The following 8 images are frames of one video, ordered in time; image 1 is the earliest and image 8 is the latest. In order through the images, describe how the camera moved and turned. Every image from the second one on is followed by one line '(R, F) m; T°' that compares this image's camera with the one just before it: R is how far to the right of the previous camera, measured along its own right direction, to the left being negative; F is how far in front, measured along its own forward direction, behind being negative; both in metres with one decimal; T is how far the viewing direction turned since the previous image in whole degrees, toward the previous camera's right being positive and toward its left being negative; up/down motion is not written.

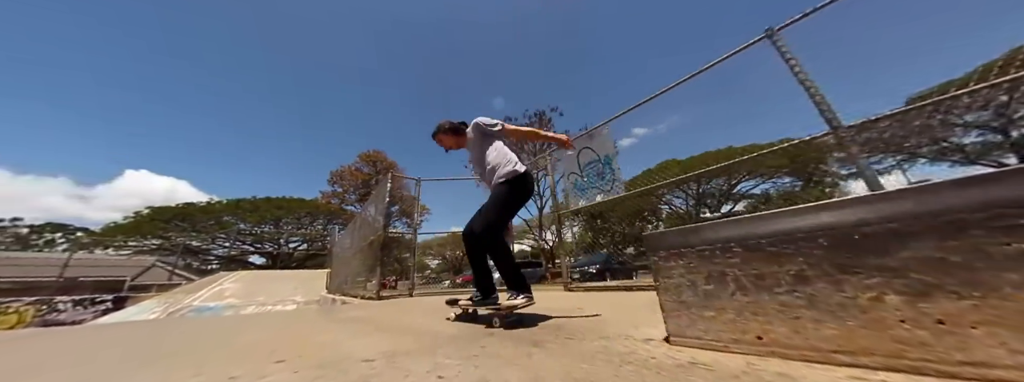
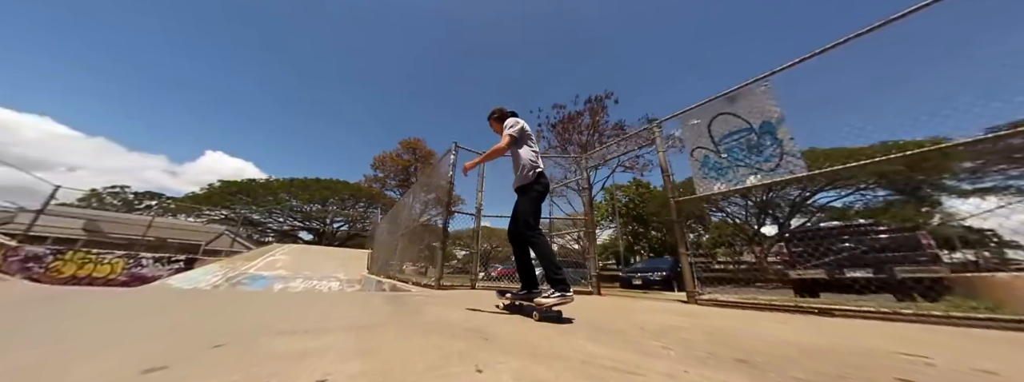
(-0.8, +0.8) m; -6°
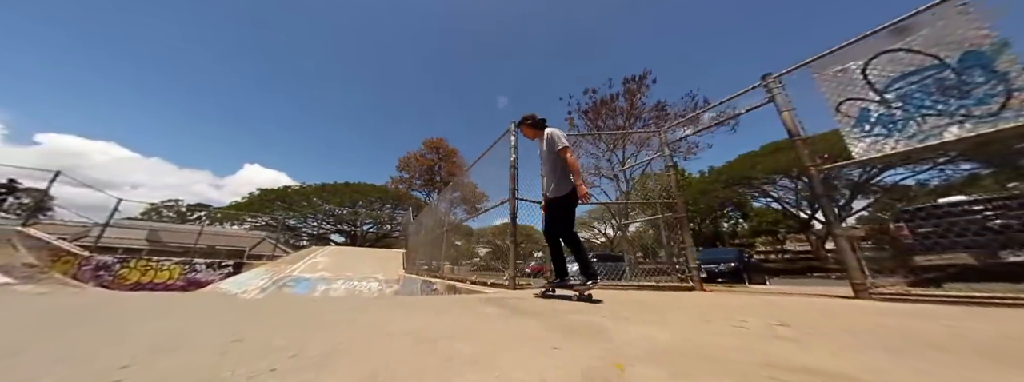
(-0.7, +0.5) m; -4°
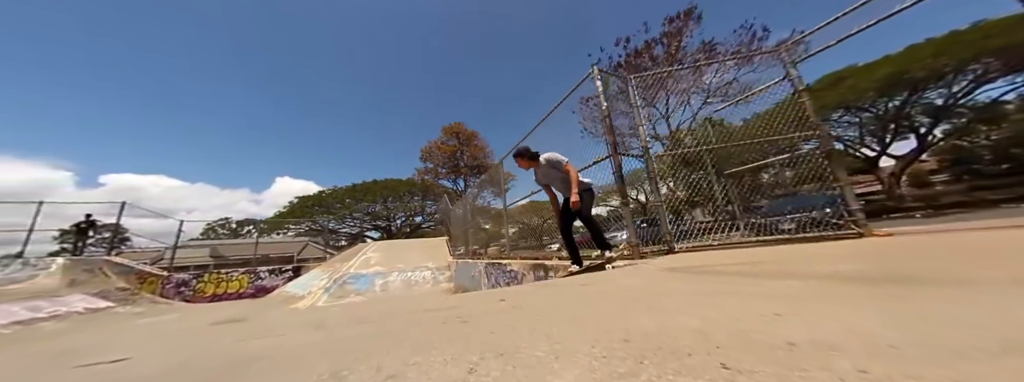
(-0.8, +0.4) m; -4°
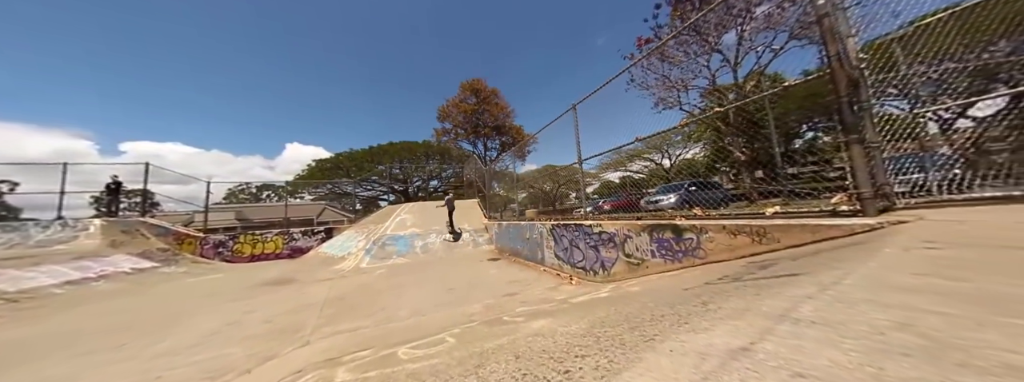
(-1.1, +0.6) m; -2°
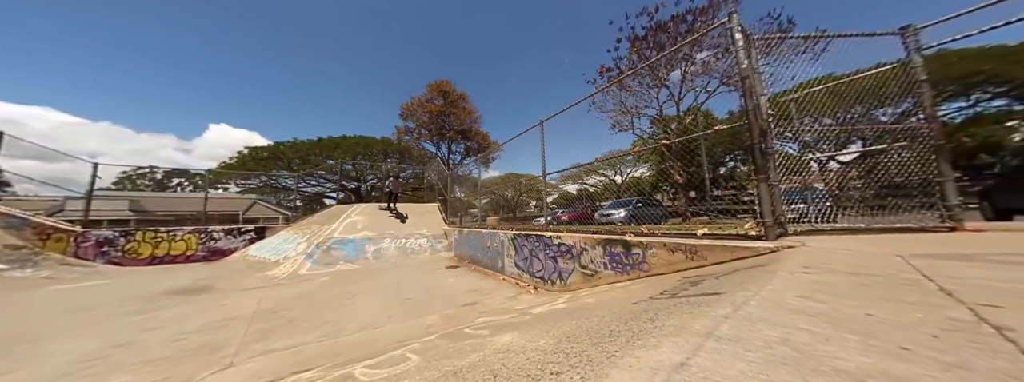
(-0.1, -0.1) m; +9°
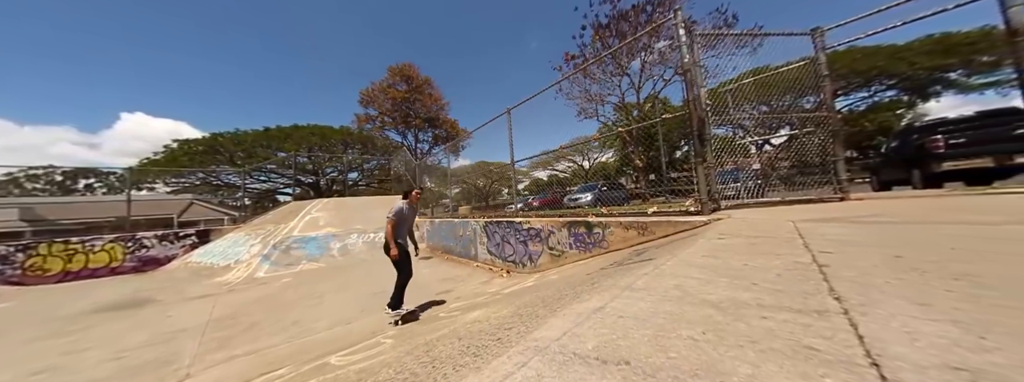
(0.0, -0.1) m; +6°
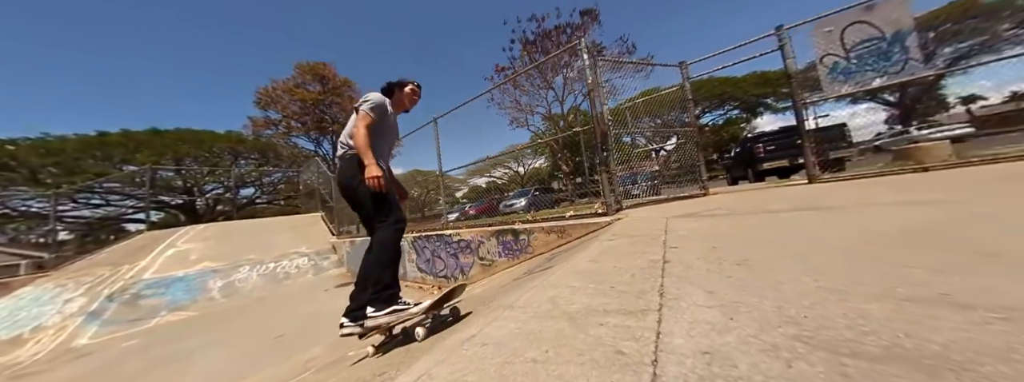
(+0.2, 0.0) m; +14°
